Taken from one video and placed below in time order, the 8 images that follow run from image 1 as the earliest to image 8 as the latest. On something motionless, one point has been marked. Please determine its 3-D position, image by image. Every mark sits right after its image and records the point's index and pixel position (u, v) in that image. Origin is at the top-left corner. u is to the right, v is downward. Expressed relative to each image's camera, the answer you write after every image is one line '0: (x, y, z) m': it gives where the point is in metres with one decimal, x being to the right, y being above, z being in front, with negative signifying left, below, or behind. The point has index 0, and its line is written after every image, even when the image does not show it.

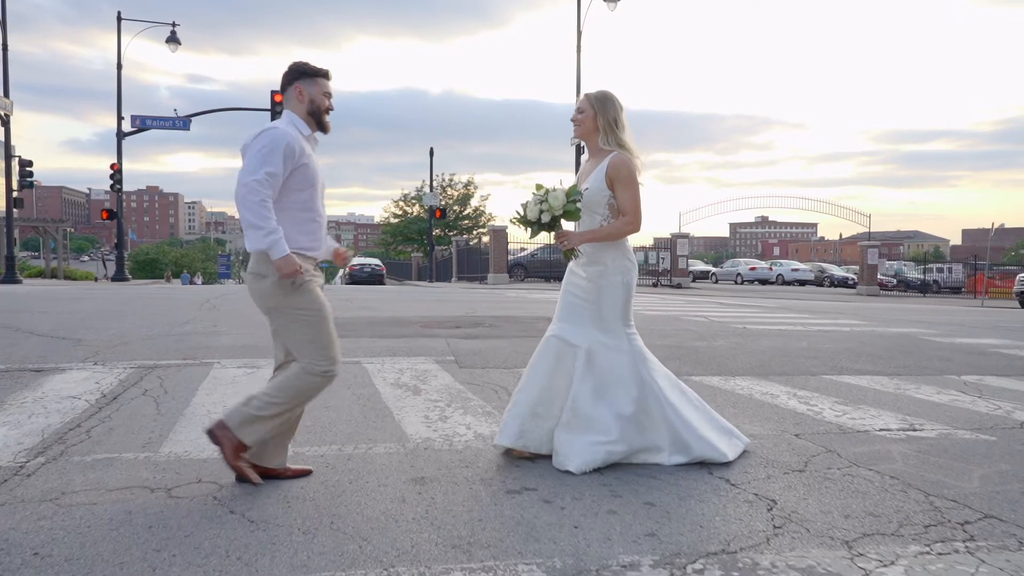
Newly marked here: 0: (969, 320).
0: (+9.7, -0.7, +16.2) m
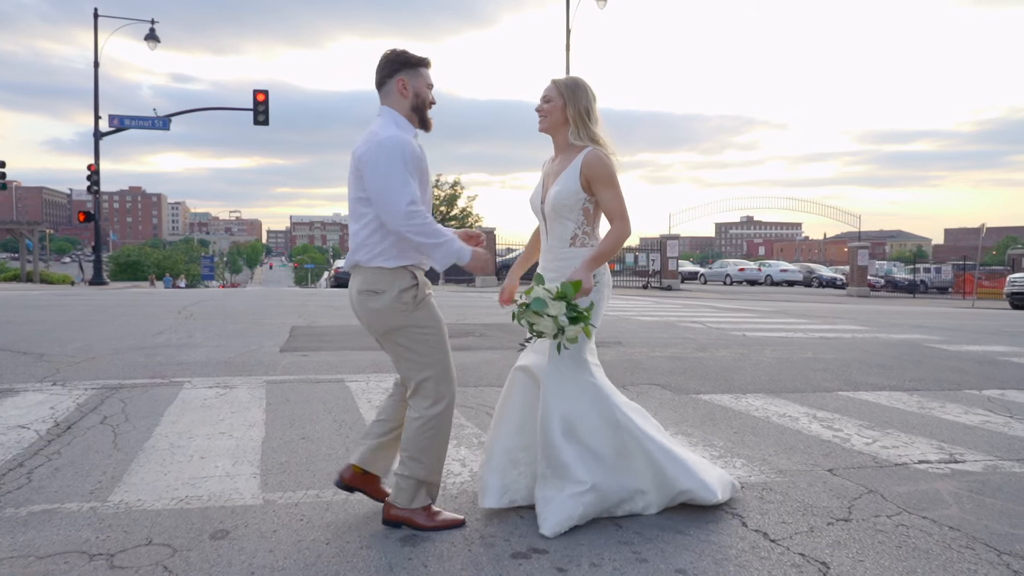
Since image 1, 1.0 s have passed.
0: (+9.5, -0.7, +15.9) m
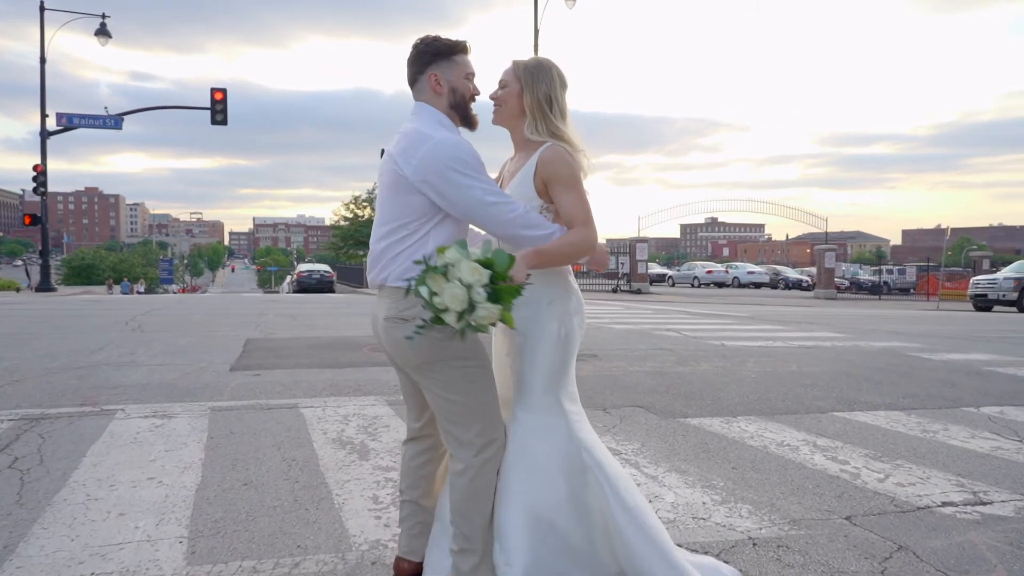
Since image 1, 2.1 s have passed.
0: (+8.8, -0.8, +15.7) m
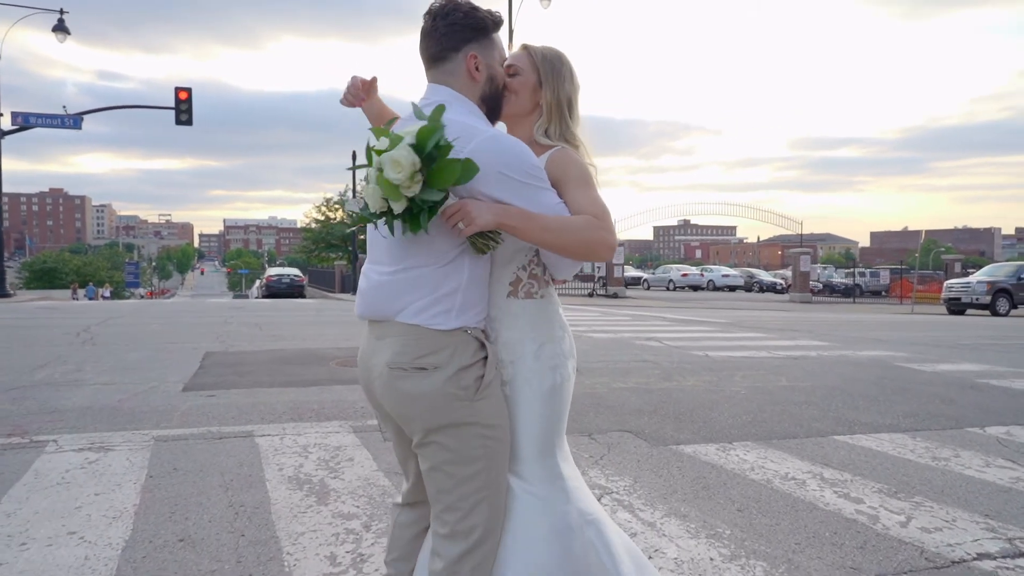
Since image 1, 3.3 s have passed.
0: (+8.3, -1.0, +15.5) m
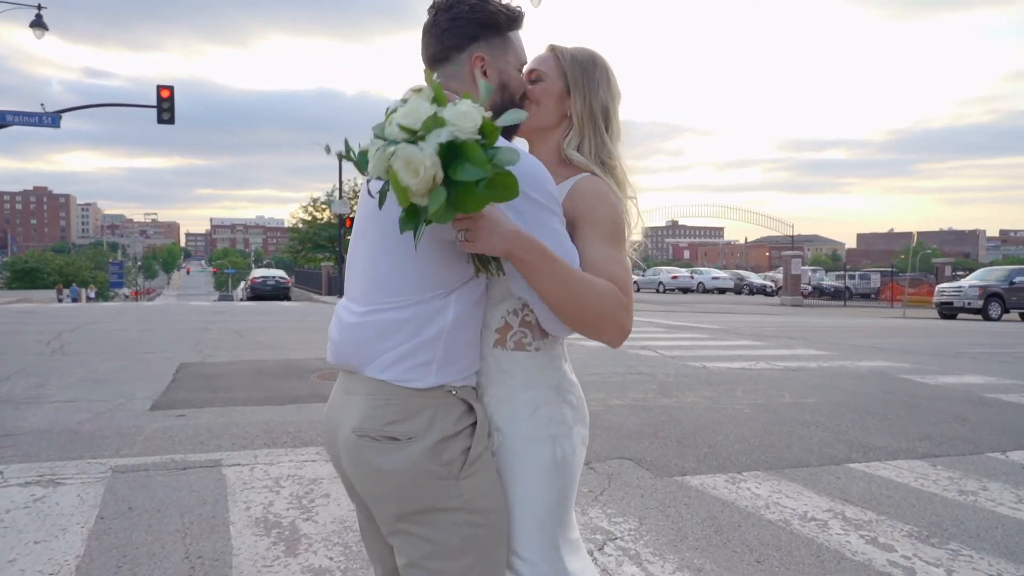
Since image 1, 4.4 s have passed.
0: (+8.1, -1.1, +15.2) m
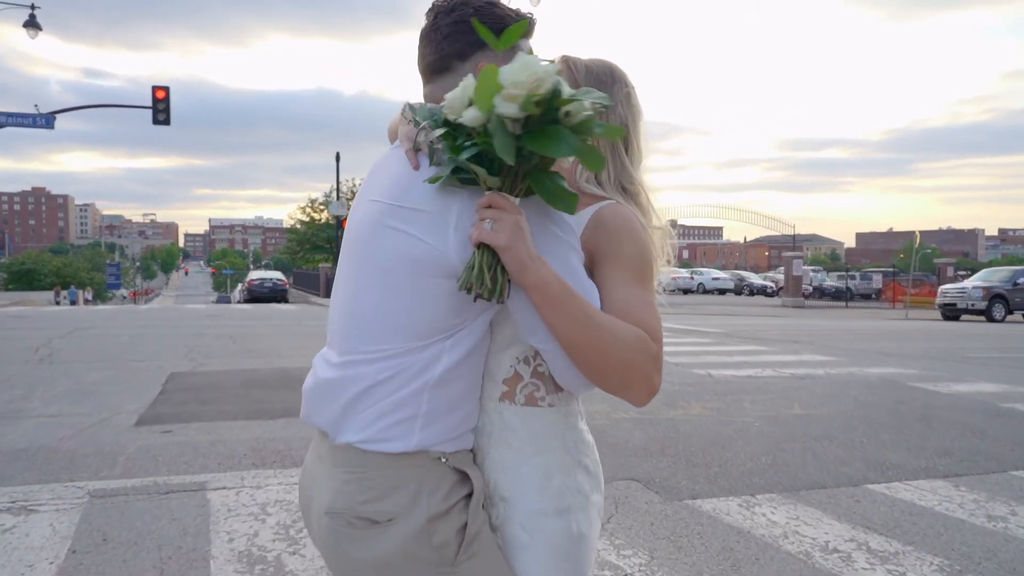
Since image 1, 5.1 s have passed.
0: (+8.1, -1.2, +14.9) m
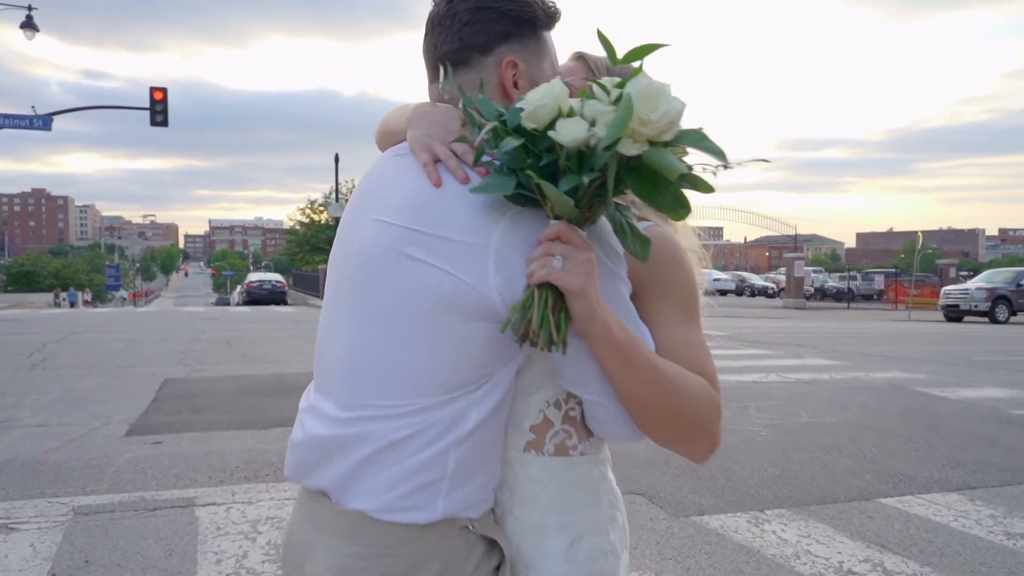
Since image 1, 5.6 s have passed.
0: (+8.1, -1.2, +14.7) m
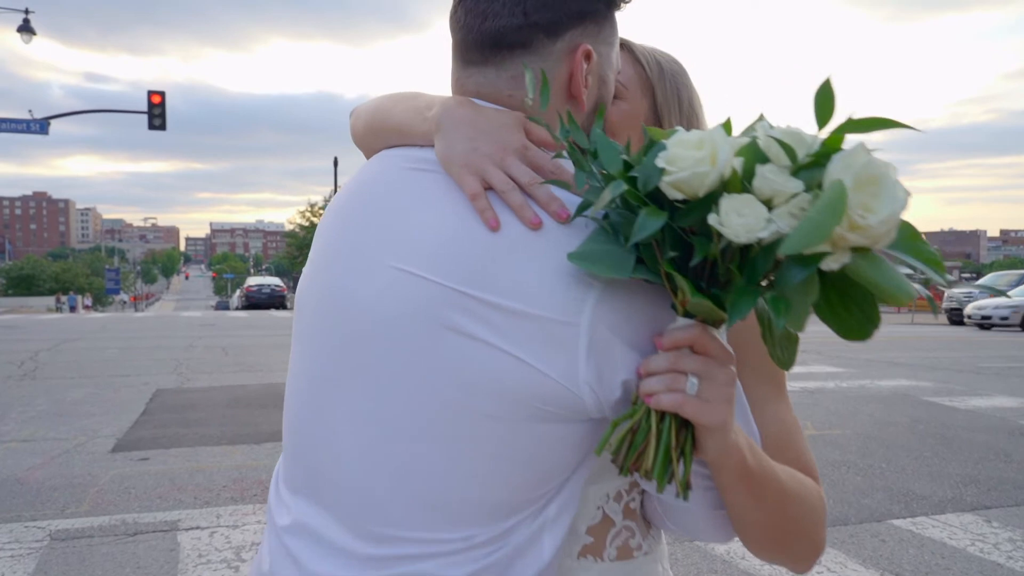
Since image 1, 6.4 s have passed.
0: (+8.1, -1.3, +14.5) m
